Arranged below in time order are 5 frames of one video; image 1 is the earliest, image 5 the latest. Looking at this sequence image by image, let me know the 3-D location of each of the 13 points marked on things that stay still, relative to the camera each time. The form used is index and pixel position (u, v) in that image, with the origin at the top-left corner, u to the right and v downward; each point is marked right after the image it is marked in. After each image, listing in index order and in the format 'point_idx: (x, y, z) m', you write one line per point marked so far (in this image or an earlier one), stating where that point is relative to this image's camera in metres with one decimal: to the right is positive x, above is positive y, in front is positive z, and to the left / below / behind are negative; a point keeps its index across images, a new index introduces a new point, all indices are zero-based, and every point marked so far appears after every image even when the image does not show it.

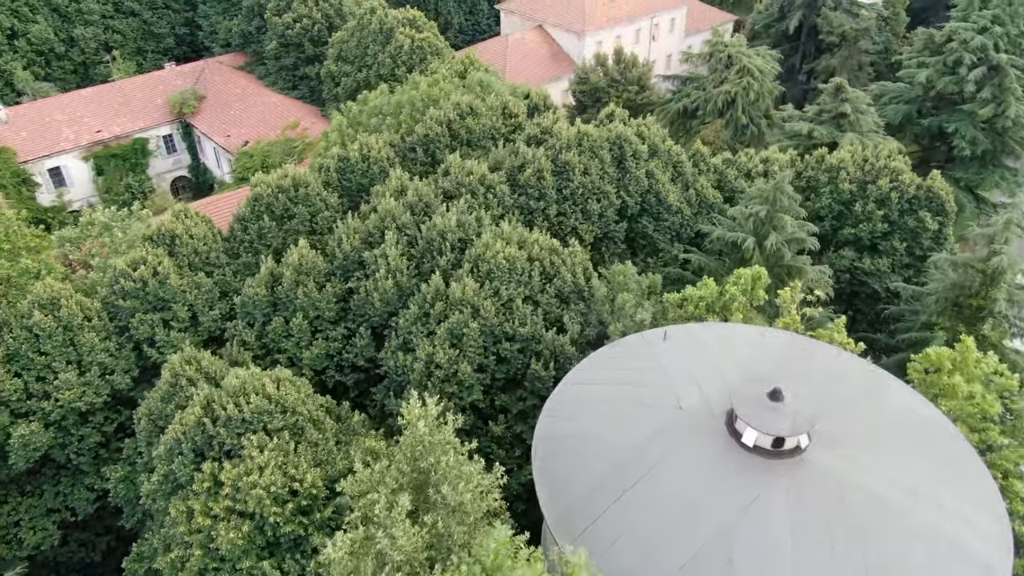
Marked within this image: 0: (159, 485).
0: (-8.0, -4.5, +17.7) m
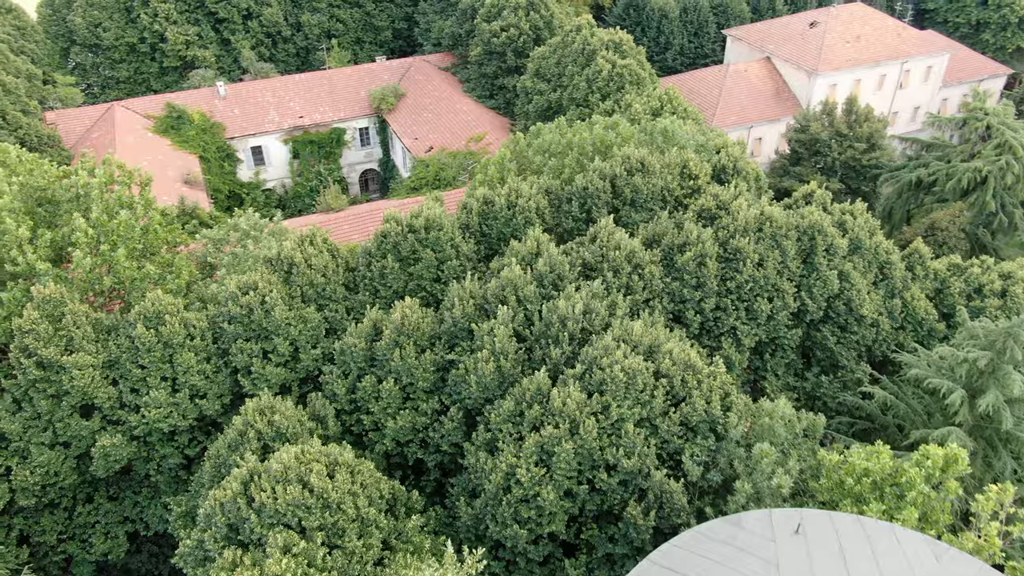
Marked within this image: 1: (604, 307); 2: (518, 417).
0: (-6.7, -5.5, +16.3) m
1: (+2.3, -0.5, +19.6) m
2: (+0.1, -3.0, +18.0) m
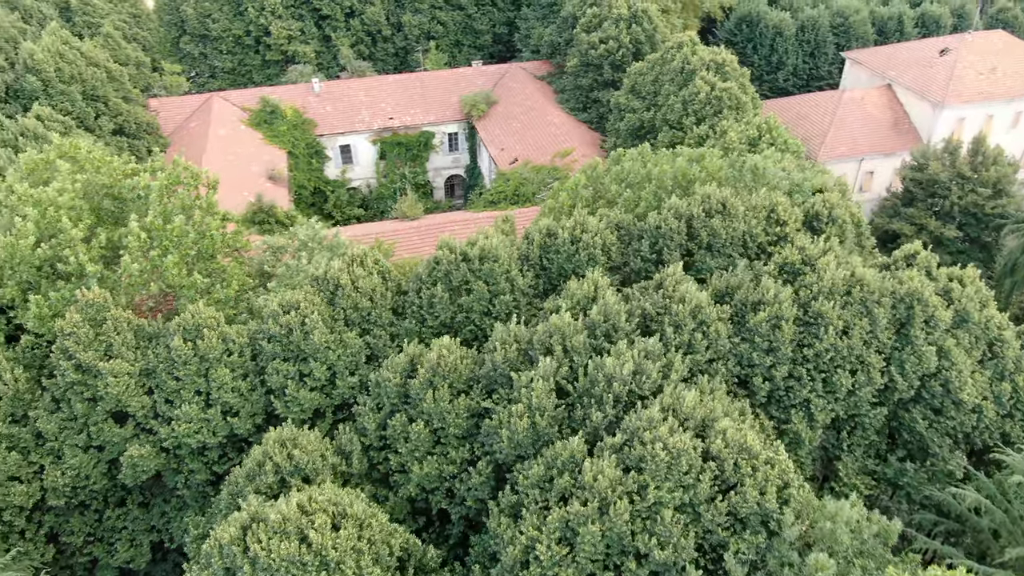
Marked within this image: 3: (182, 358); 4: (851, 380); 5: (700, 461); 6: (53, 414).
0: (-6.5, -6.0, +15.6) m
1: (+3.3, -1.8, +17.8) m
2: (+0.7, -4.1, +16.4) m
3: (-8.5, -1.8, +20.0) m
4: (+8.4, -2.3, +19.3) m
5: (+3.8, -3.5, +15.8) m
6: (-11.8, -3.2, +20.0) m
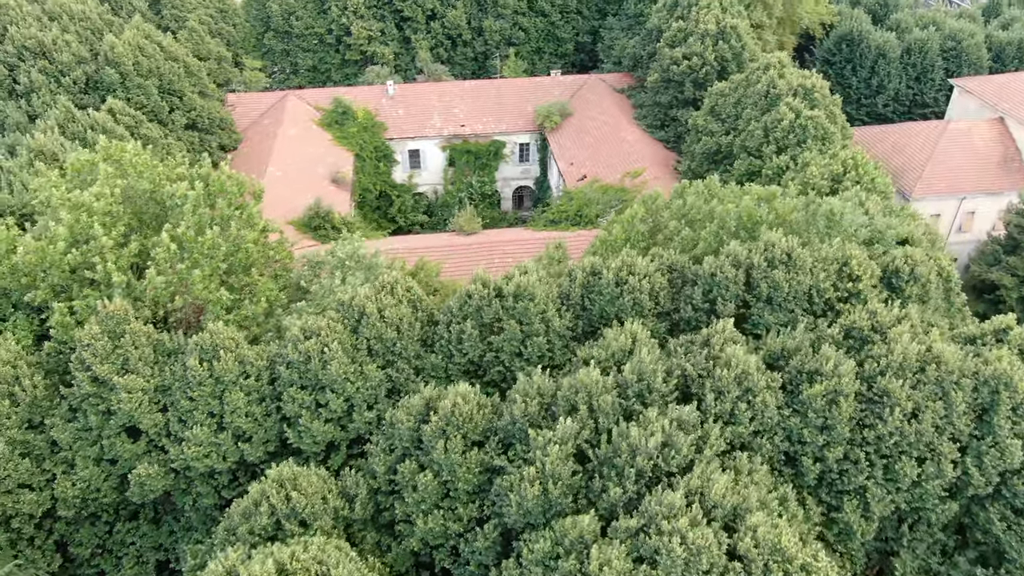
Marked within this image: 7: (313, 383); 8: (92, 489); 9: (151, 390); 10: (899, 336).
0: (-6.6, -6.6, +14.8) m
1: (+3.6, -3.2, +15.9) m
2: (+0.8, -5.3, +14.9) m
3: (-7.8, -2.2, +19.3) m
4: (+8.8, -4.0, +17.0) m
5: (+3.8, -4.9, +13.9) m
6: (-11.2, -3.4, +19.7) m
7: (-5.1, -2.4, +19.9) m
8: (-10.7, -5.1, +19.9) m
9: (-9.1, -2.6, +19.6) m
10: (+9.1, -1.2, +18.3) m
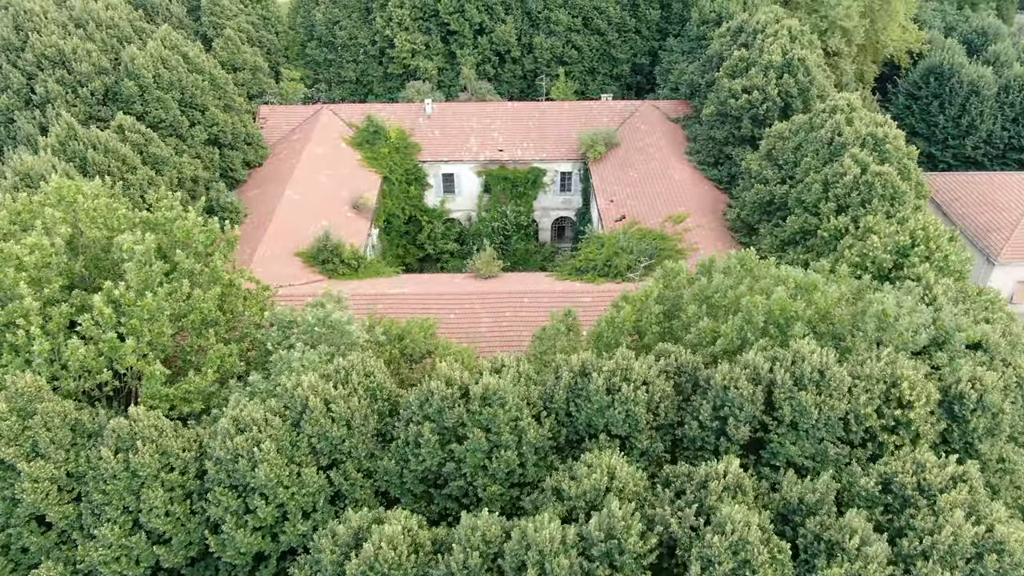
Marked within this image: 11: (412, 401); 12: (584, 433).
0: (-8.2, -8.4, +12.2) m
1: (+2.3, -5.6, +12.5) m
2: (-0.8, -7.5, +11.7) m
3: (-8.7, -3.9, +16.9) m
4: (+7.5, -6.8, +13.1) m
5: (+2.2, -7.3, +10.4) m
6: (-12.1, -4.9, +17.5) m
7: (-5.9, -4.3, +17.1) m
8: (-11.7, -6.7, +17.6) m
9: (-9.9, -4.2, +17.2) m
10: (+8.1, -4.0, +14.4) m
11: (-2.2, -2.5, +17.6) m
12: (+1.6, -3.3, +17.7) m
